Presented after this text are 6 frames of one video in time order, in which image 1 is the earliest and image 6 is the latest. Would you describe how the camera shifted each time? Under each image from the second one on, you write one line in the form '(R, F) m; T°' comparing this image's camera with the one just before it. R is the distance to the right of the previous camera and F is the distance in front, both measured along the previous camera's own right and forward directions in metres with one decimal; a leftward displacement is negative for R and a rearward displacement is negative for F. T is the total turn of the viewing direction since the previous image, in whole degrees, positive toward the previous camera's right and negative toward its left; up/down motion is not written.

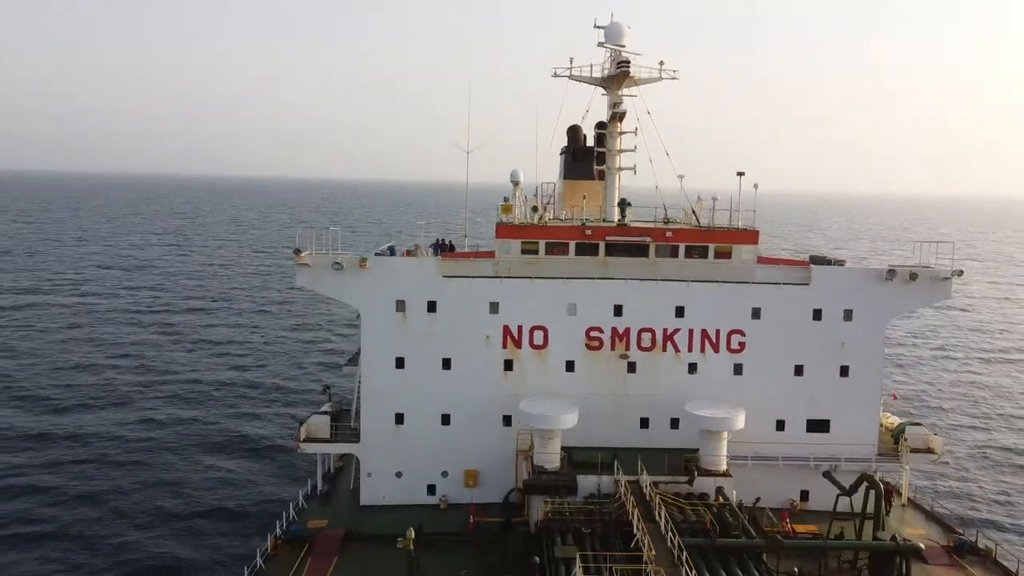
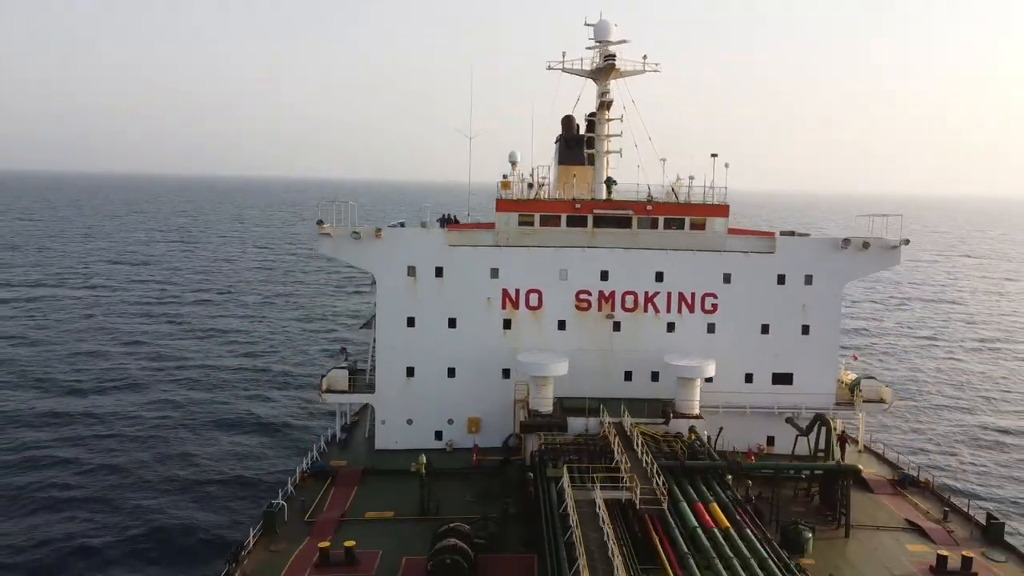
(0.0, -2.2) m; 0°
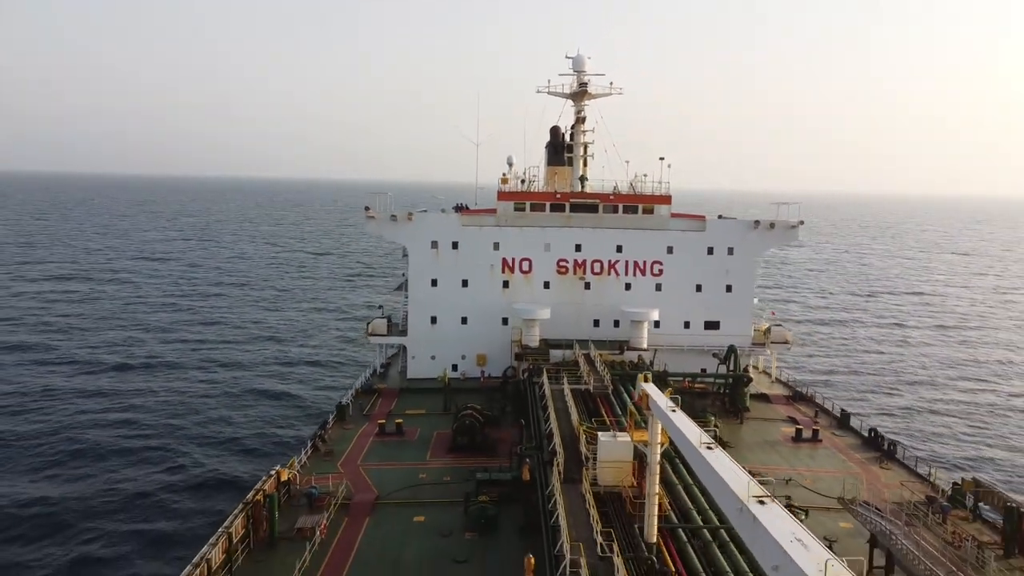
(+0.1, -6.6) m; 0°
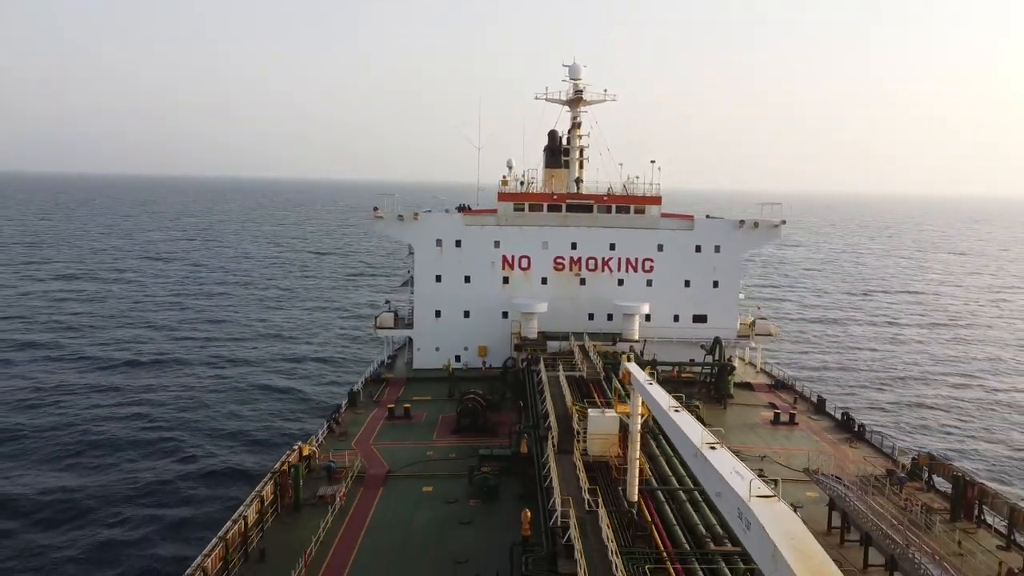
(0.0, -1.6) m; 0°
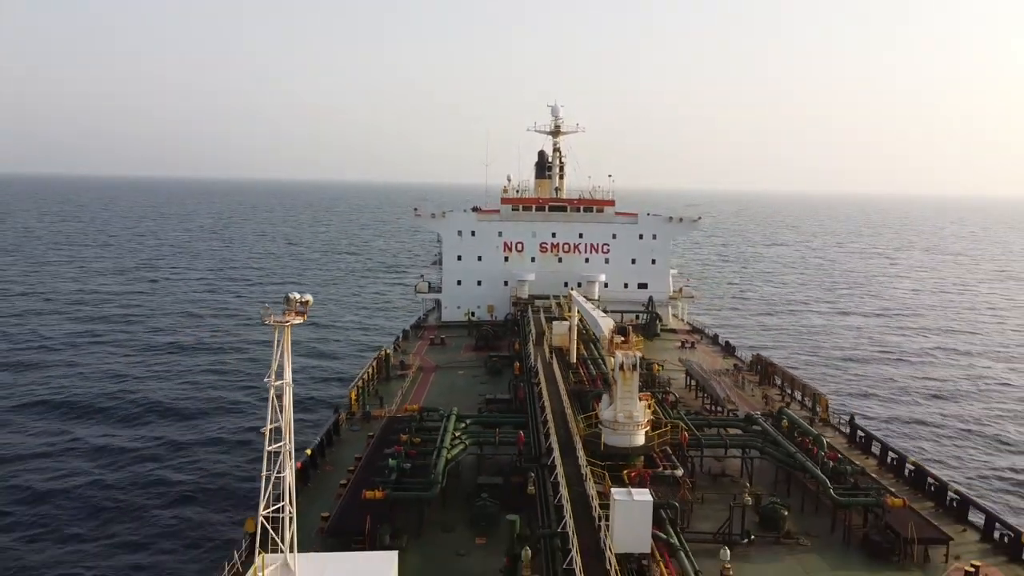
(+0.1, -11.7) m; 0°
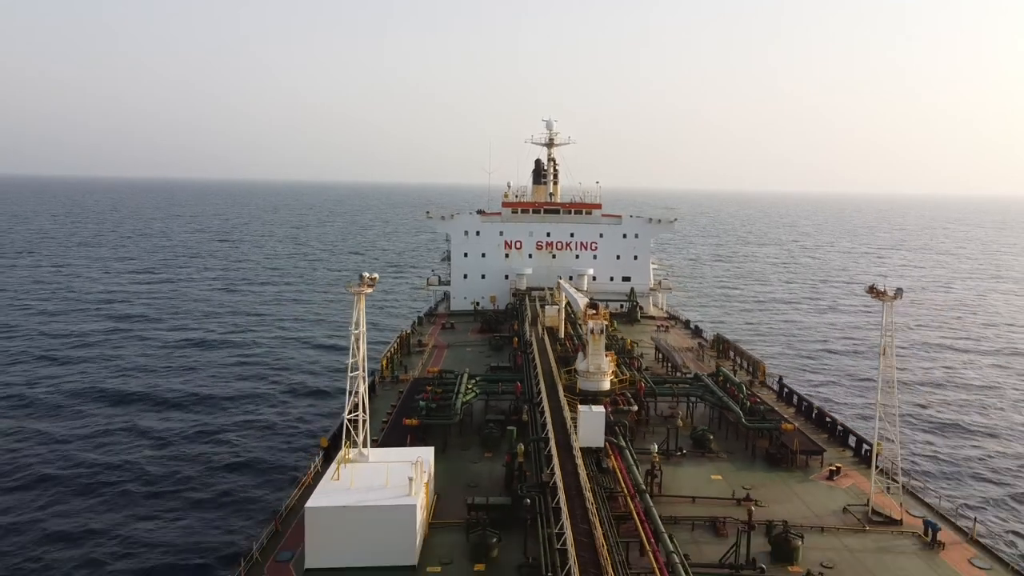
(0.0, -5.5) m; 0°
